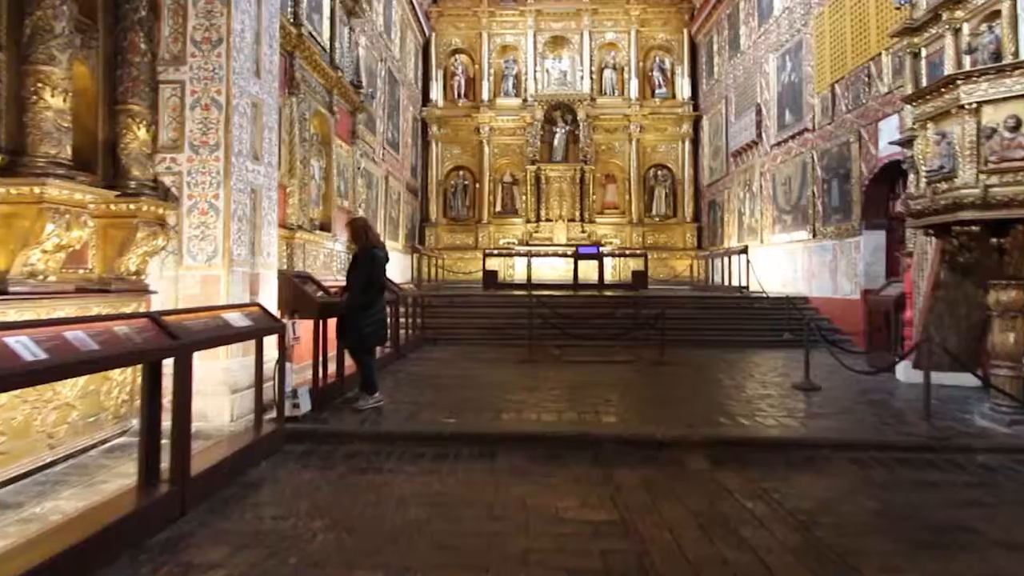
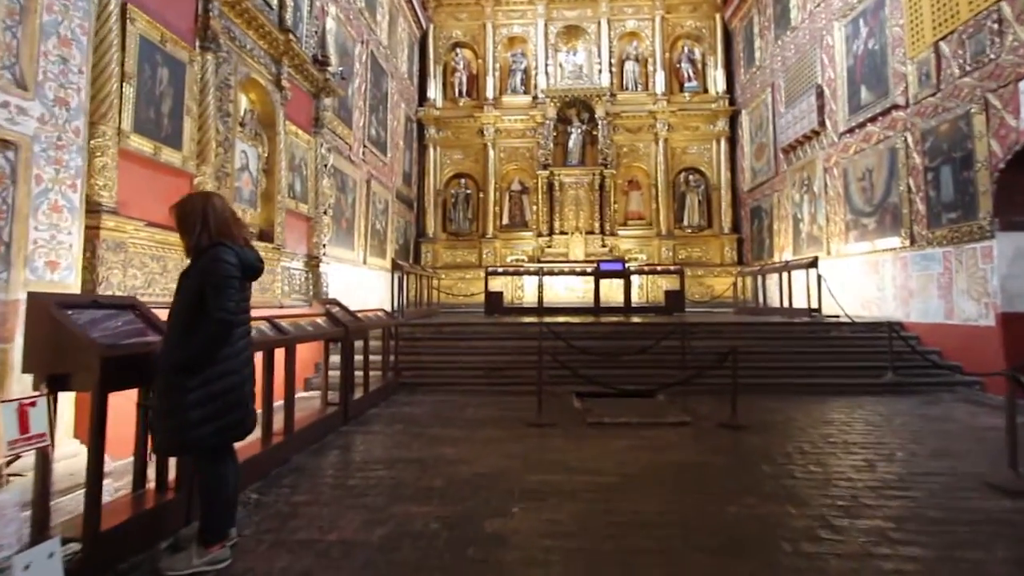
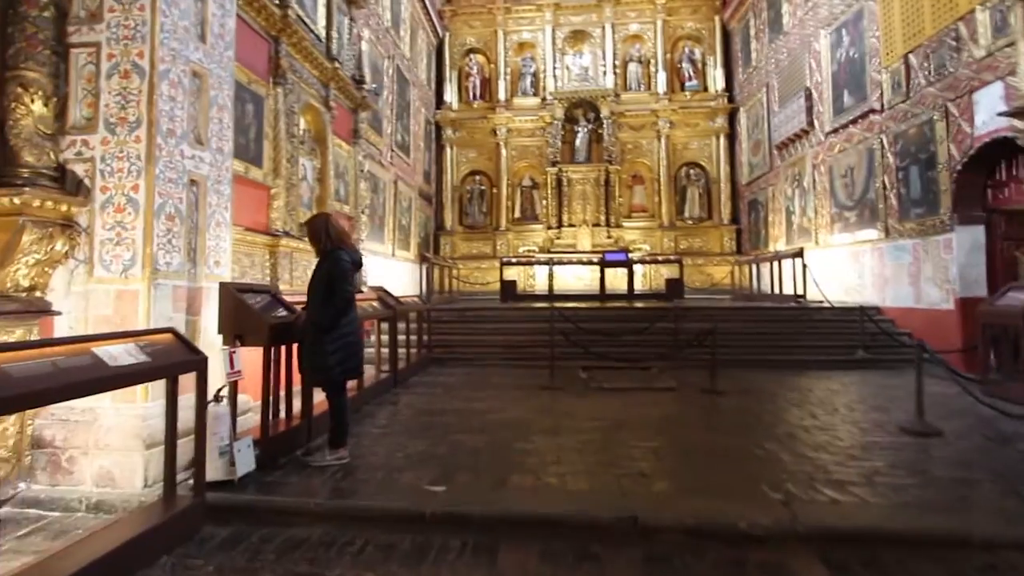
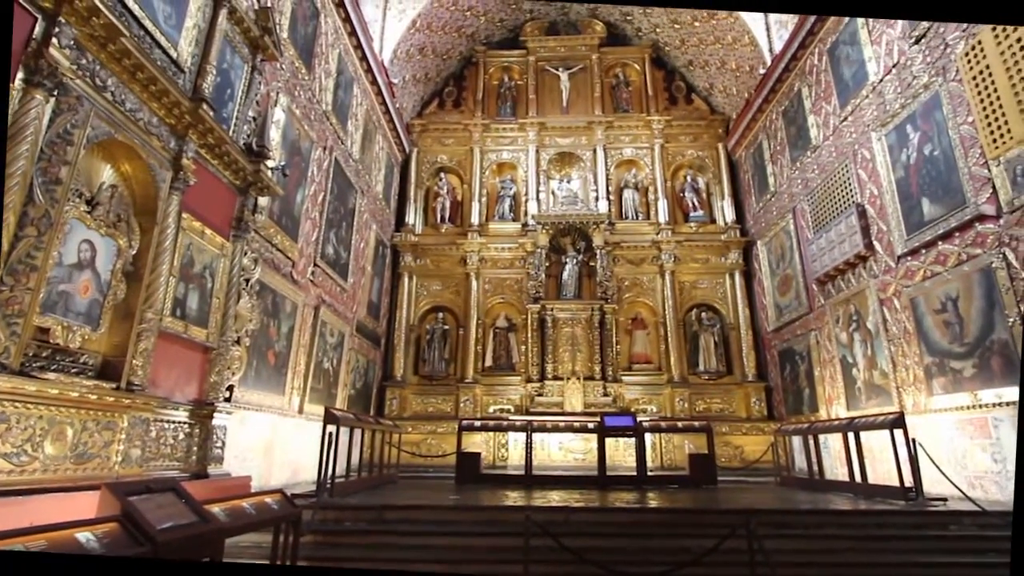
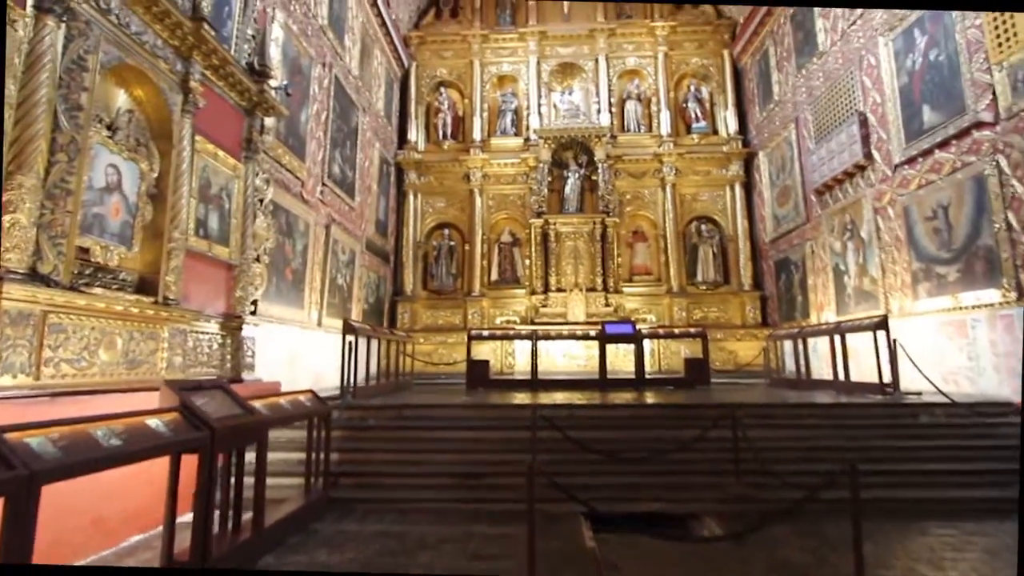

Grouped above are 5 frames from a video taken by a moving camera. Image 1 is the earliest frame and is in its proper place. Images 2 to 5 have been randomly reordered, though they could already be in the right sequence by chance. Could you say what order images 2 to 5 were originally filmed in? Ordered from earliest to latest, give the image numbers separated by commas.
3, 2, 5, 4
